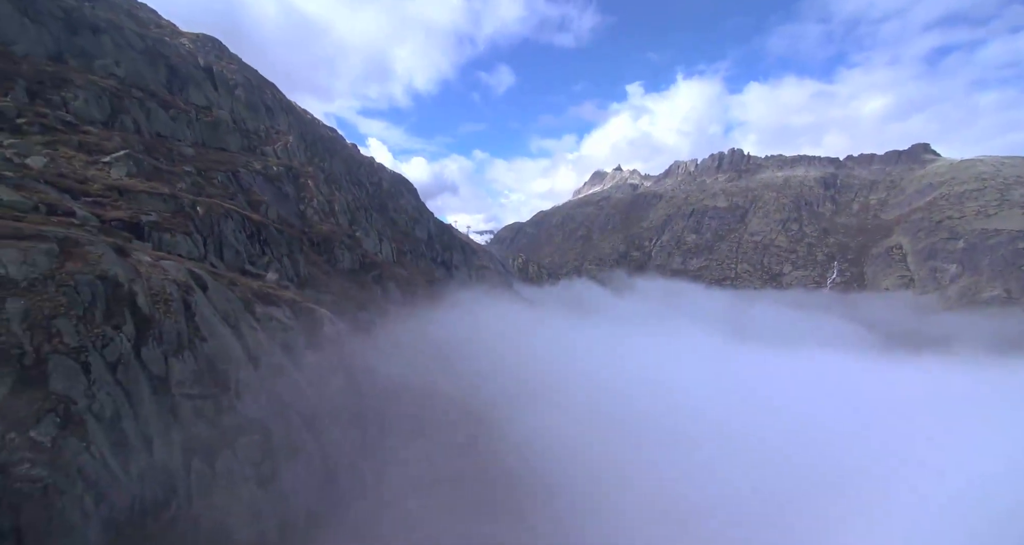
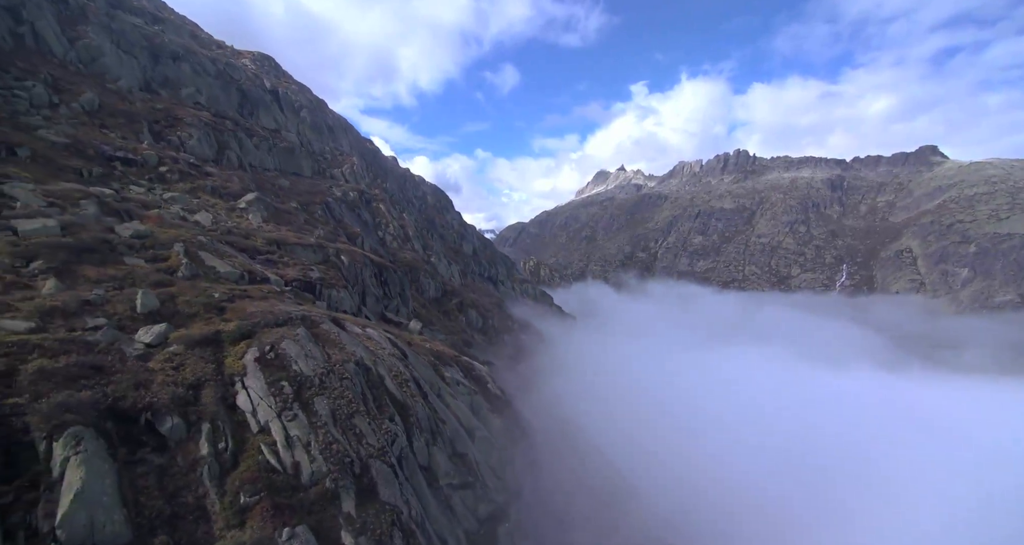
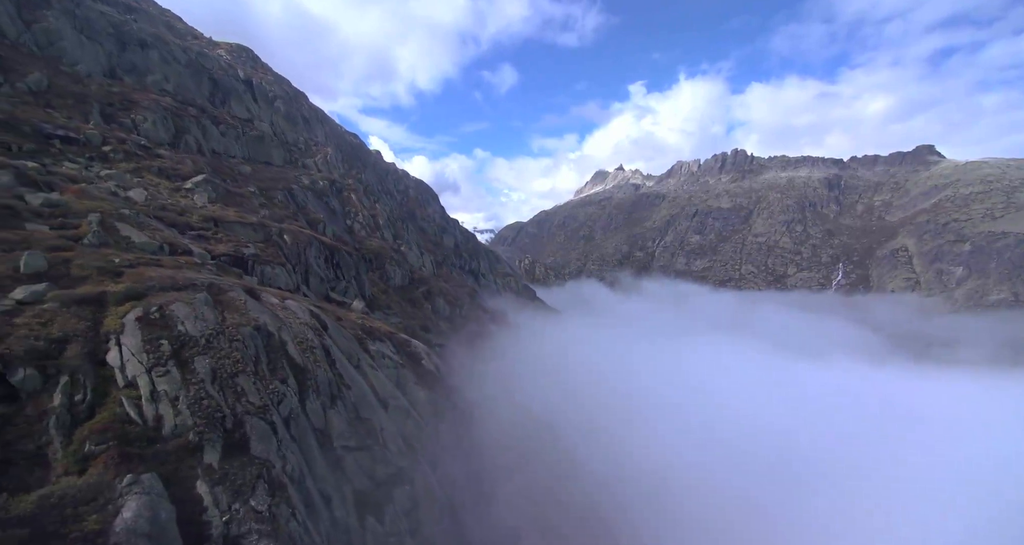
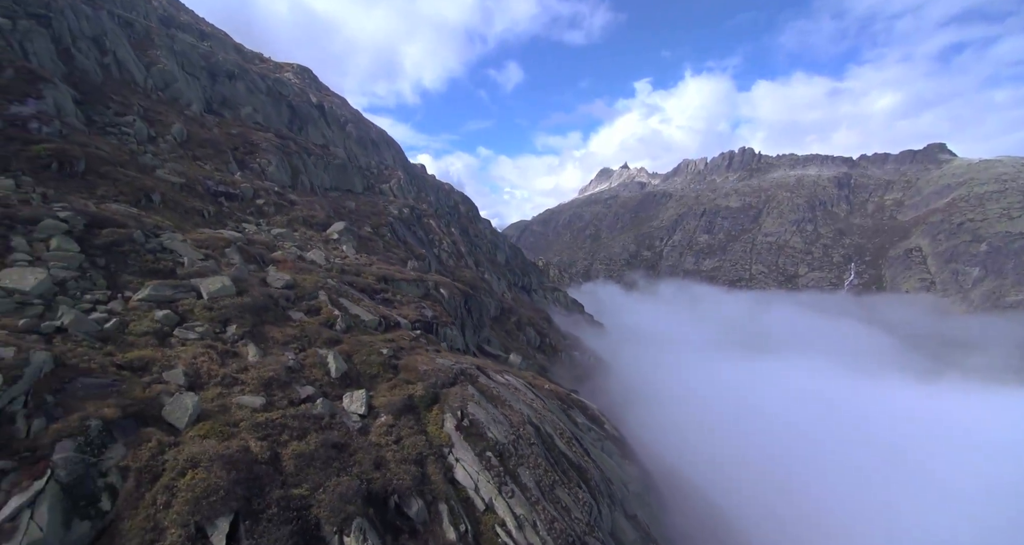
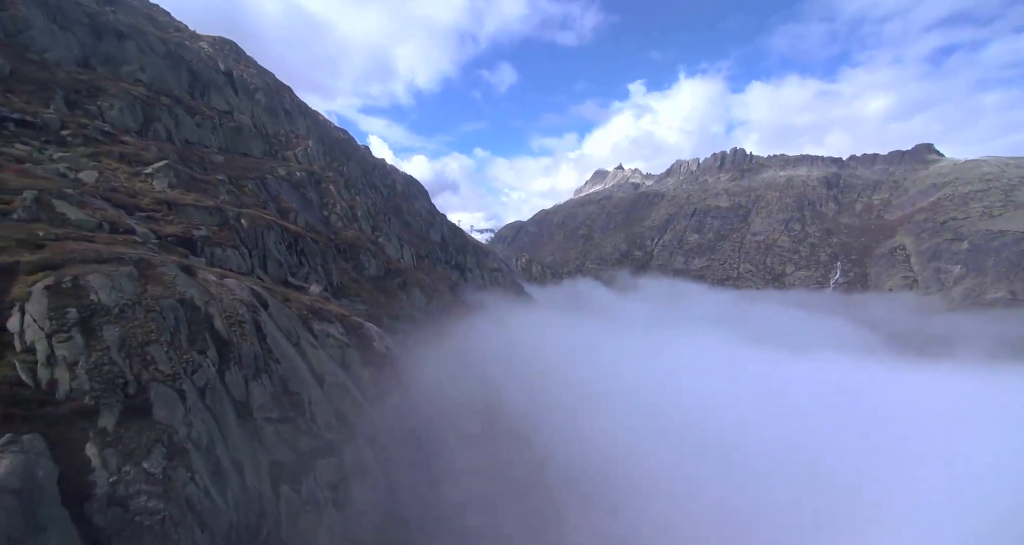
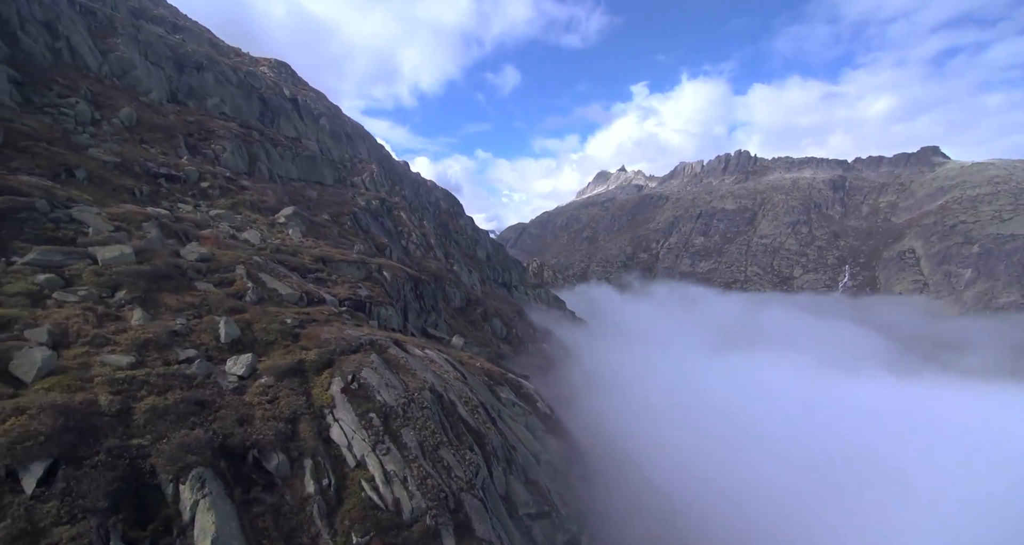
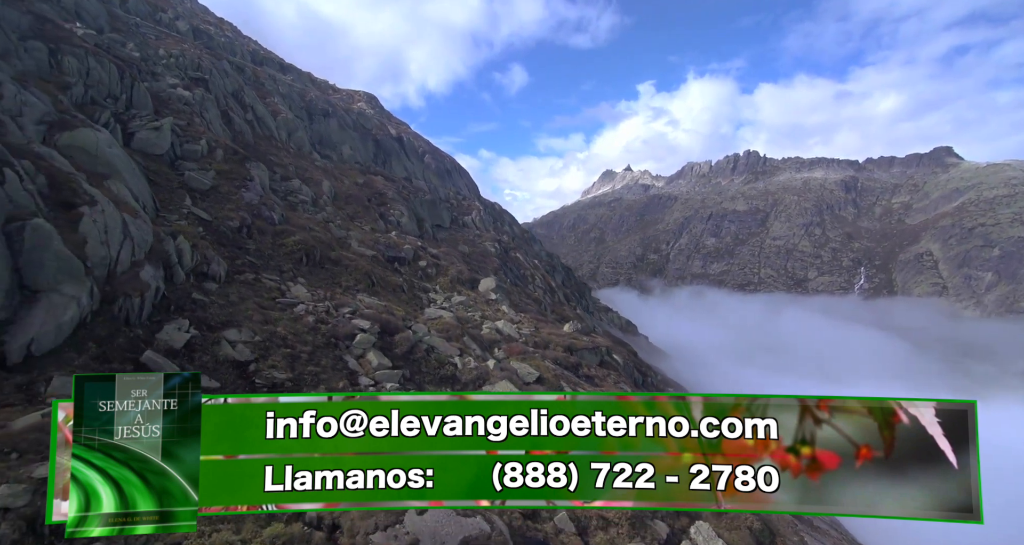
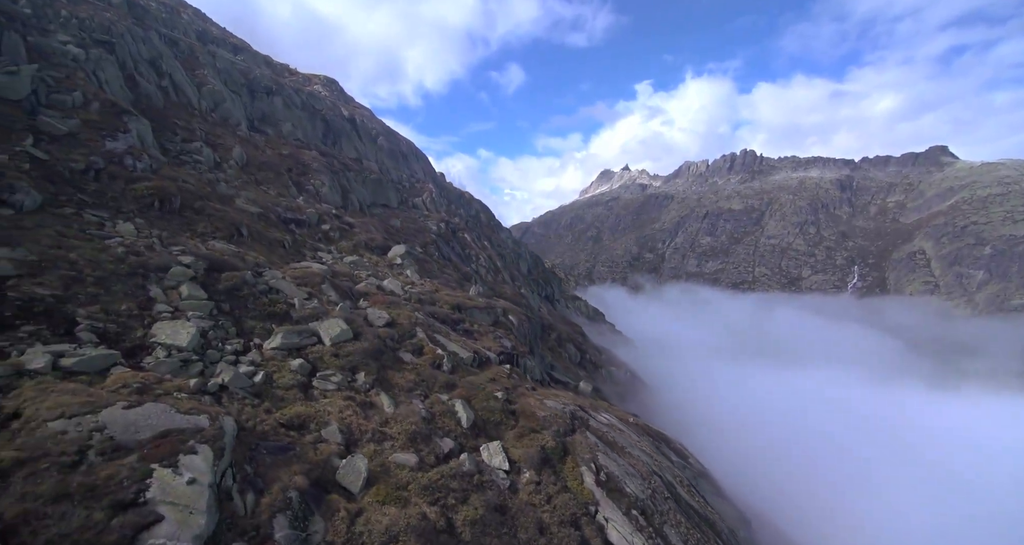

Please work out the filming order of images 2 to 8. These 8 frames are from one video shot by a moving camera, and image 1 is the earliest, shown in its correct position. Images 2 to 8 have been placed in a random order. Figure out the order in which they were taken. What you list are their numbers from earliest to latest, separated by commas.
5, 3, 2, 6, 4, 8, 7
